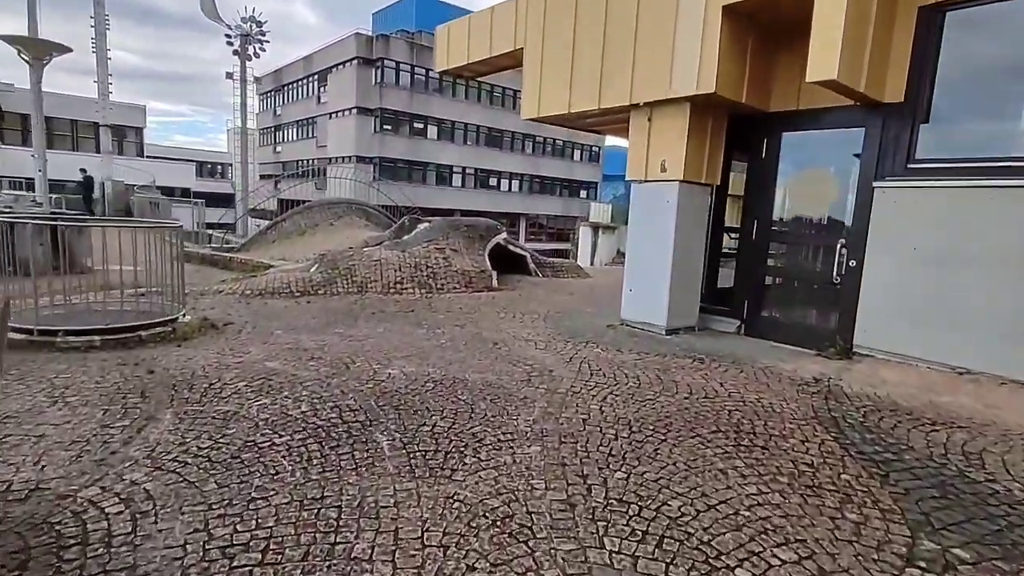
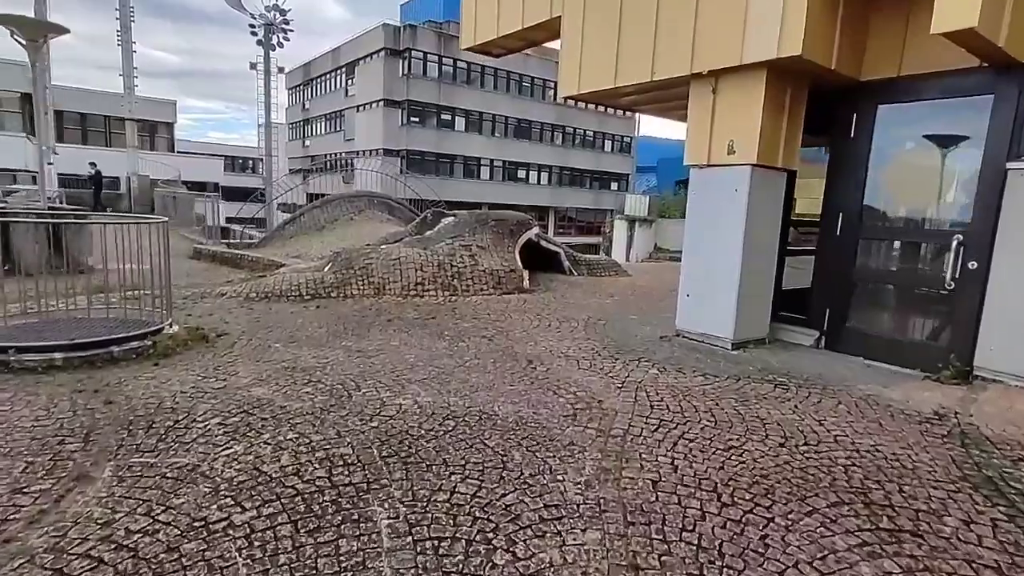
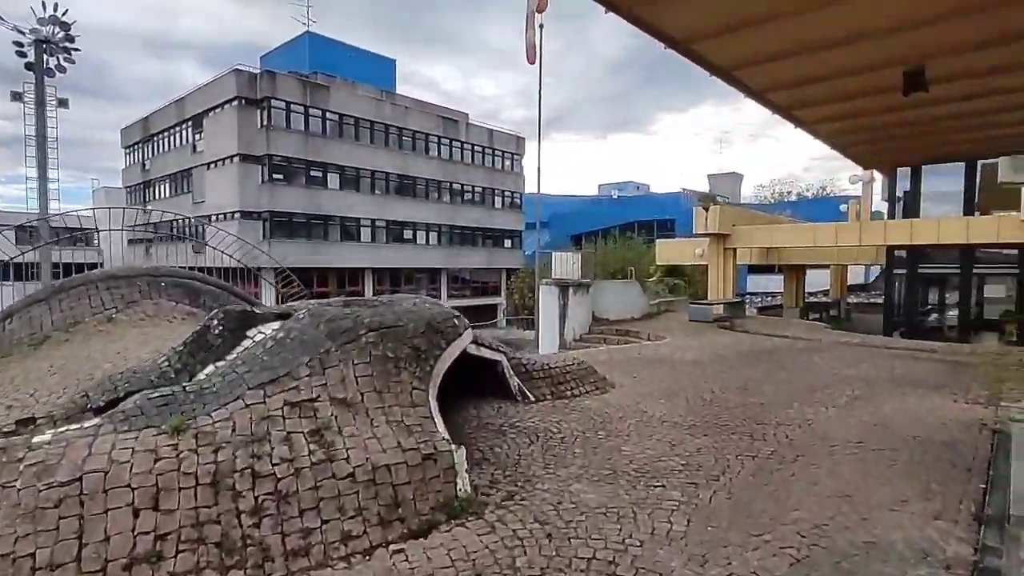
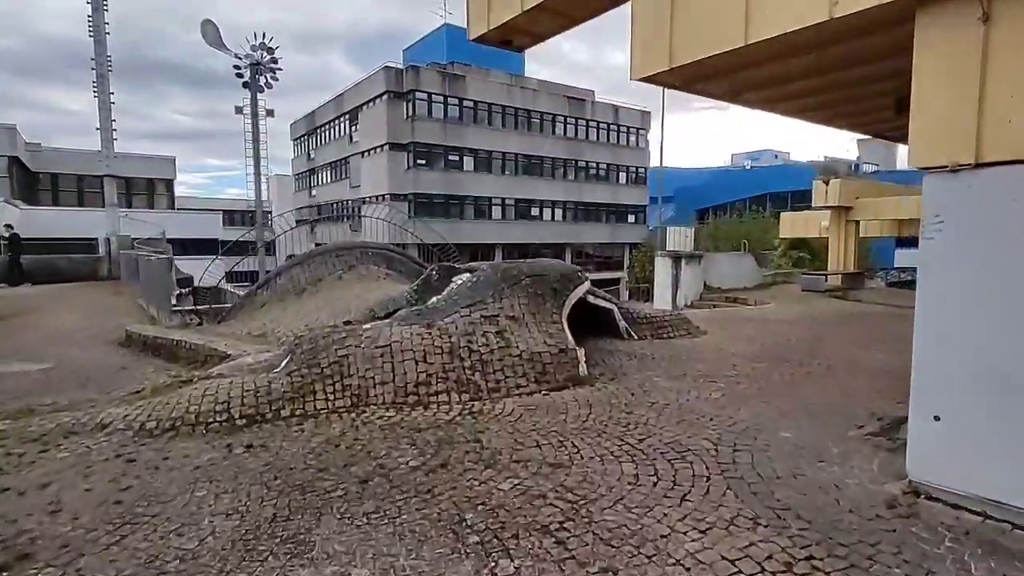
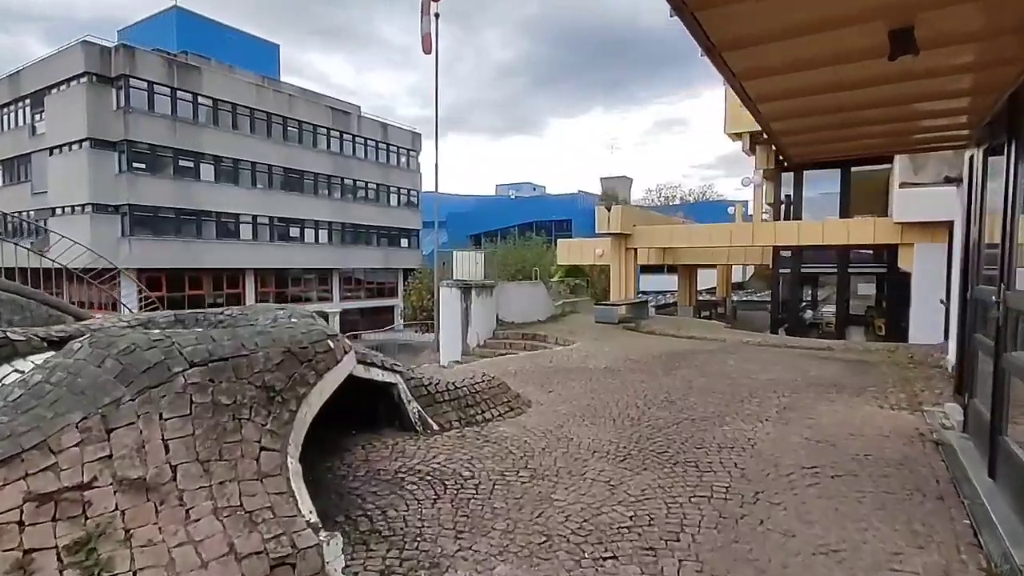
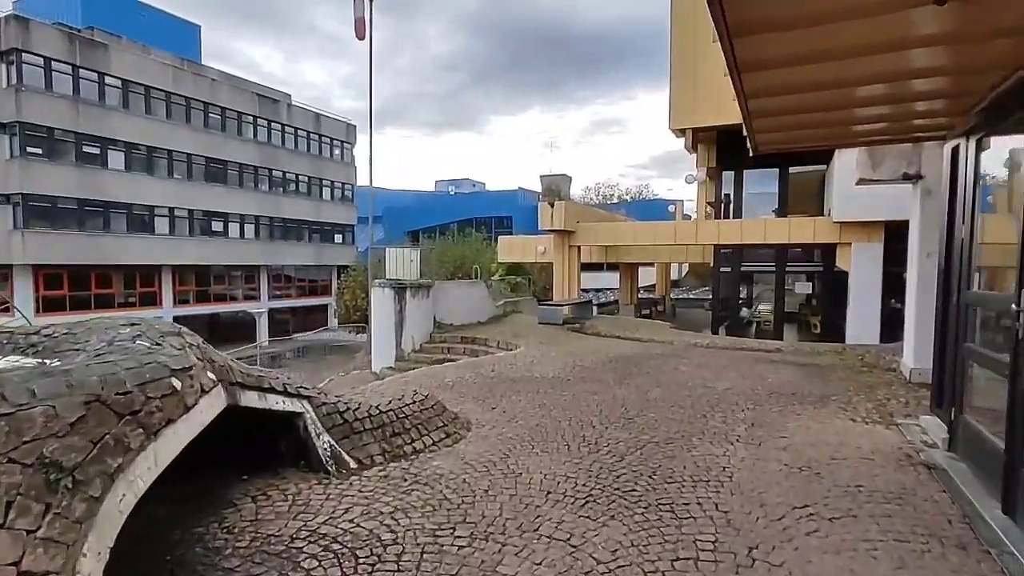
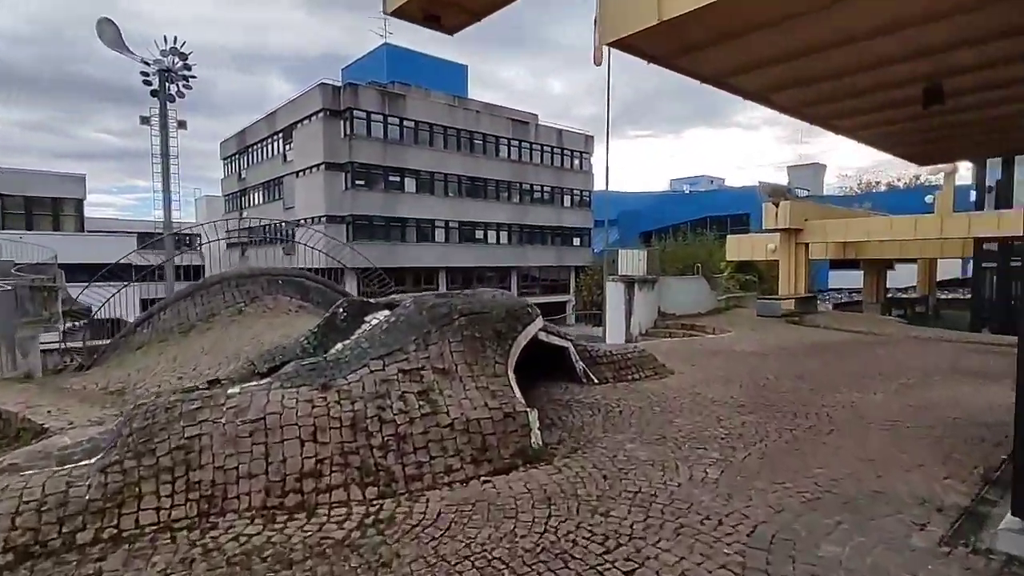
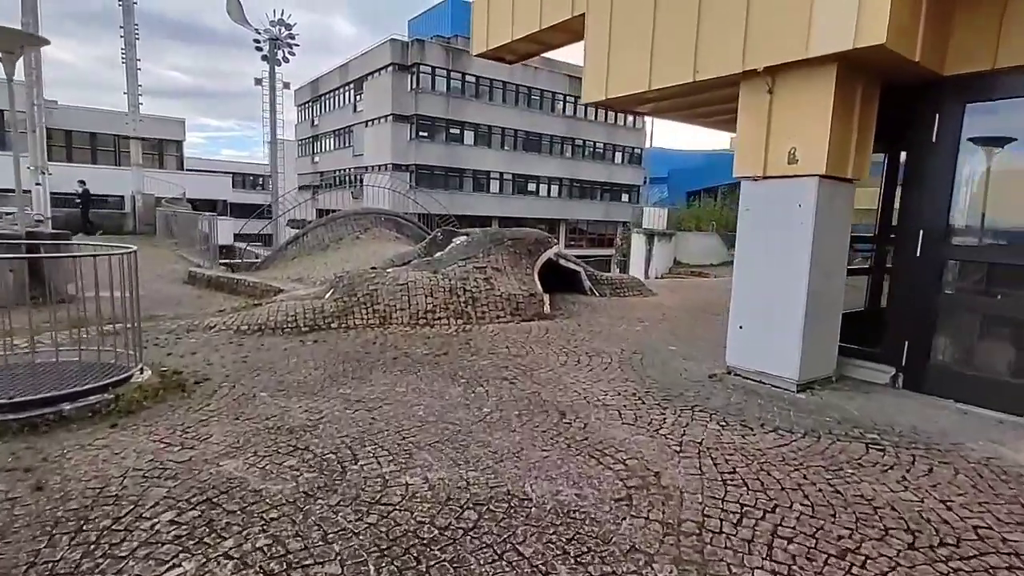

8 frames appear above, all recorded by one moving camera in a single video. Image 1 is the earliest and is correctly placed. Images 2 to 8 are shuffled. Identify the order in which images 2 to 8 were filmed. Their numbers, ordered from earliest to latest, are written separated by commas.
2, 8, 4, 7, 3, 5, 6
